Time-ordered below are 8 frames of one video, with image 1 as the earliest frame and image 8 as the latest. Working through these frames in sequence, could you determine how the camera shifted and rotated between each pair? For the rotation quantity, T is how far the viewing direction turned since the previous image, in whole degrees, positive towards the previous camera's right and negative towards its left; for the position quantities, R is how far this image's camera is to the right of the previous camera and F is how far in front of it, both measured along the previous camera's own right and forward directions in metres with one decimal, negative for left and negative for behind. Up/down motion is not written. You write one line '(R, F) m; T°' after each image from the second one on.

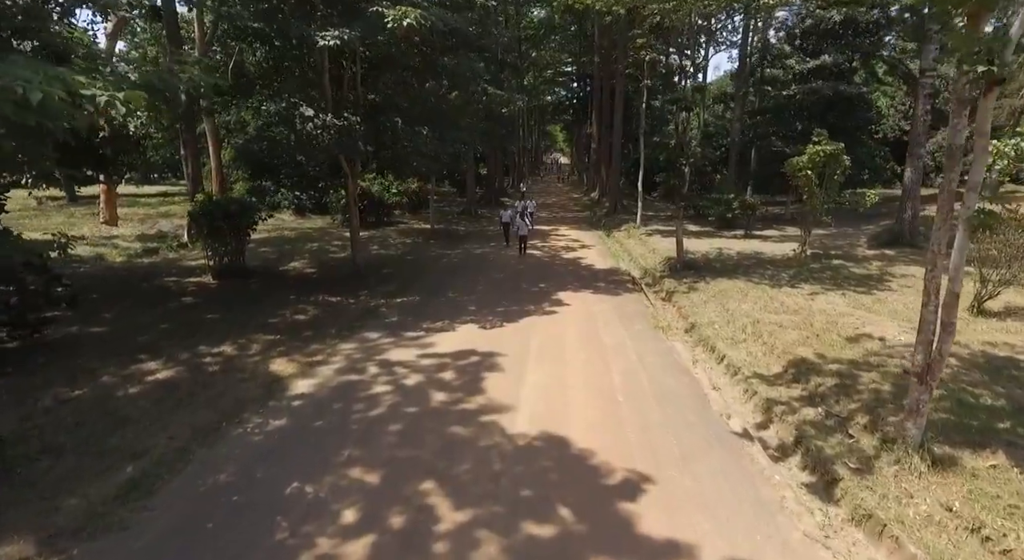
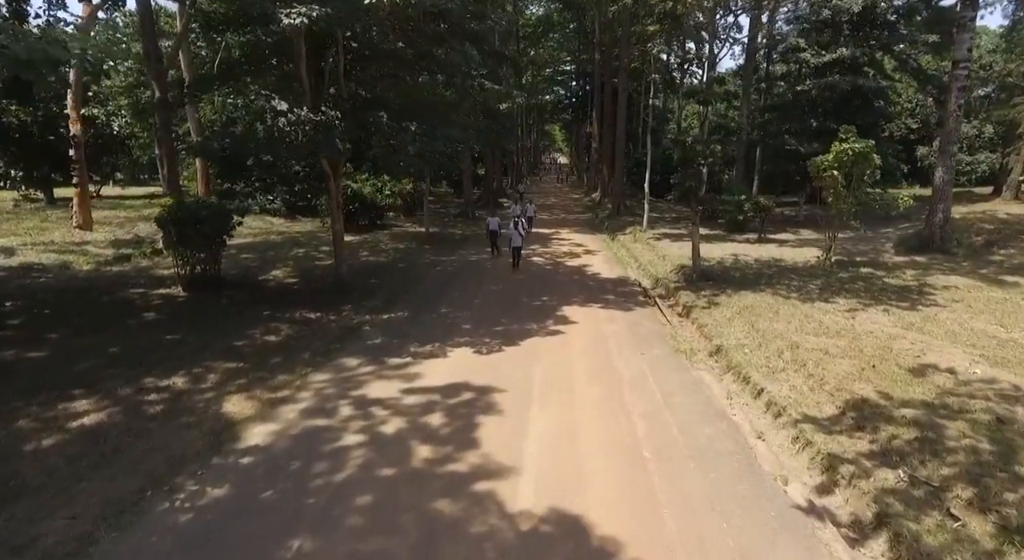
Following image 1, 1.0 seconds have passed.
(0.0, +1.3) m; 0°
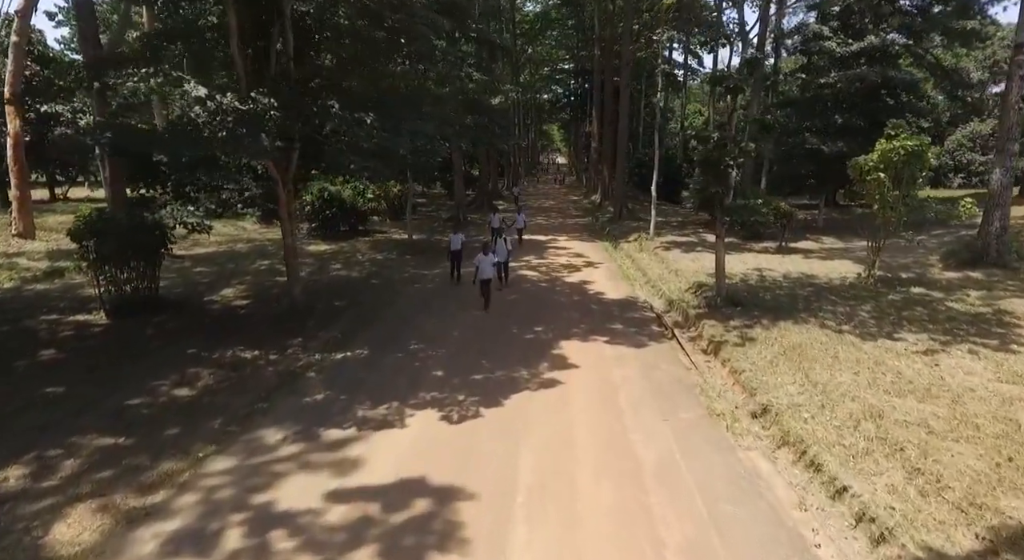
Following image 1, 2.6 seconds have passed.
(+0.2, +2.2) m; 0°
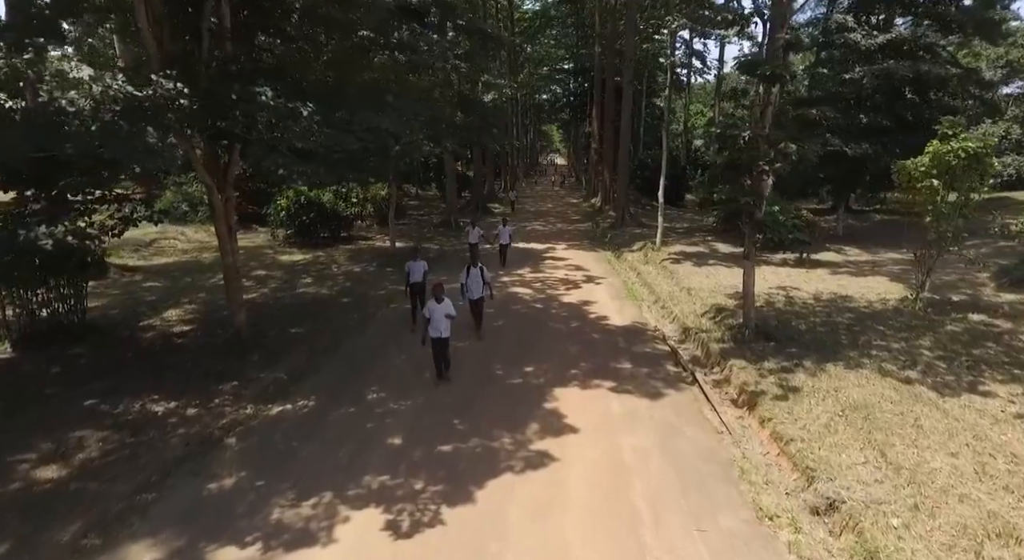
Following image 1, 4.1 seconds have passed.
(+0.2, +1.9) m; 0°
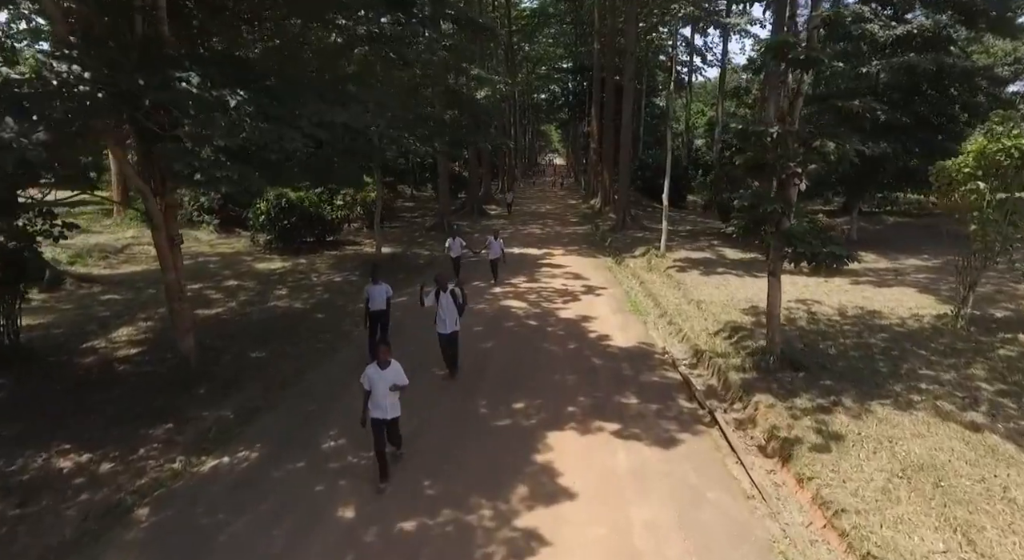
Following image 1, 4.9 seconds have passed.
(+0.2, +1.3) m; 0°
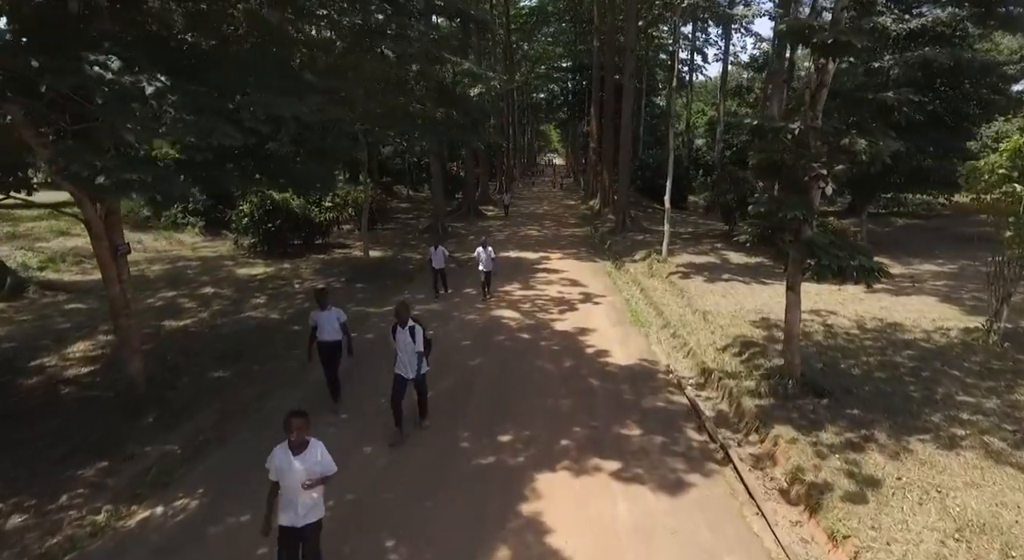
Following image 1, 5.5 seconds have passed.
(+0.2, +0.9) m; 0°
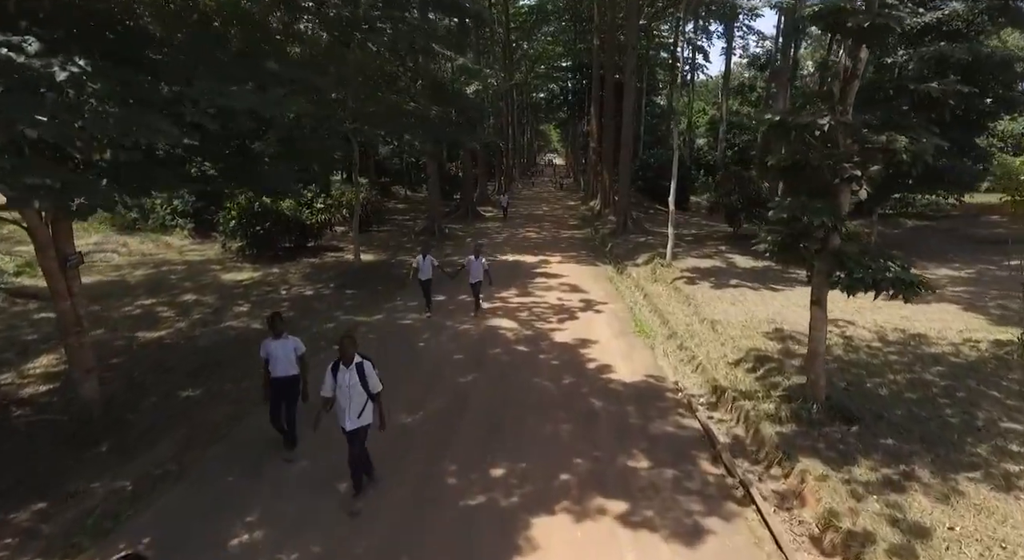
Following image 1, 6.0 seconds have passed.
(+0.1, +0.7) m; 0°
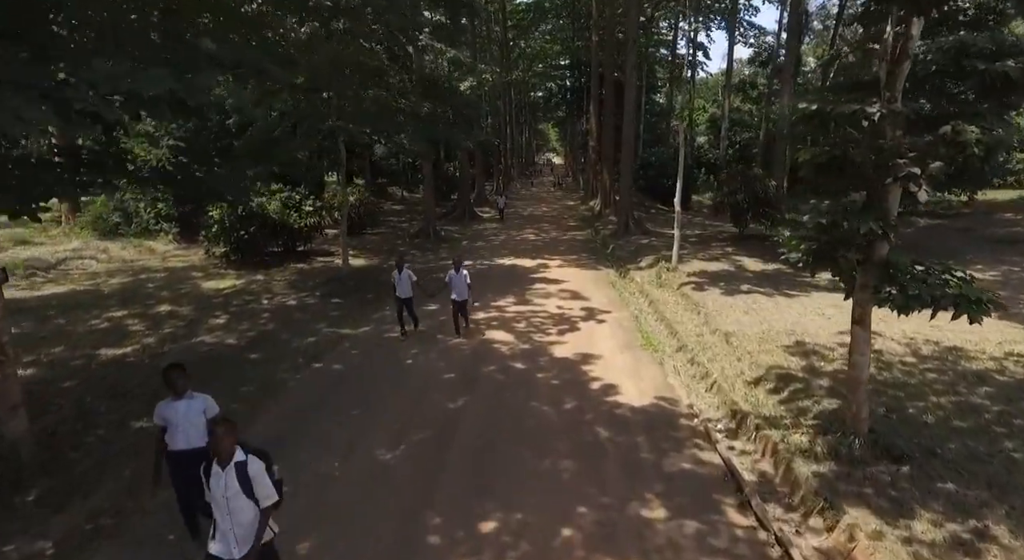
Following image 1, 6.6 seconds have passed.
(+0.1, +0.9) m; 0°
